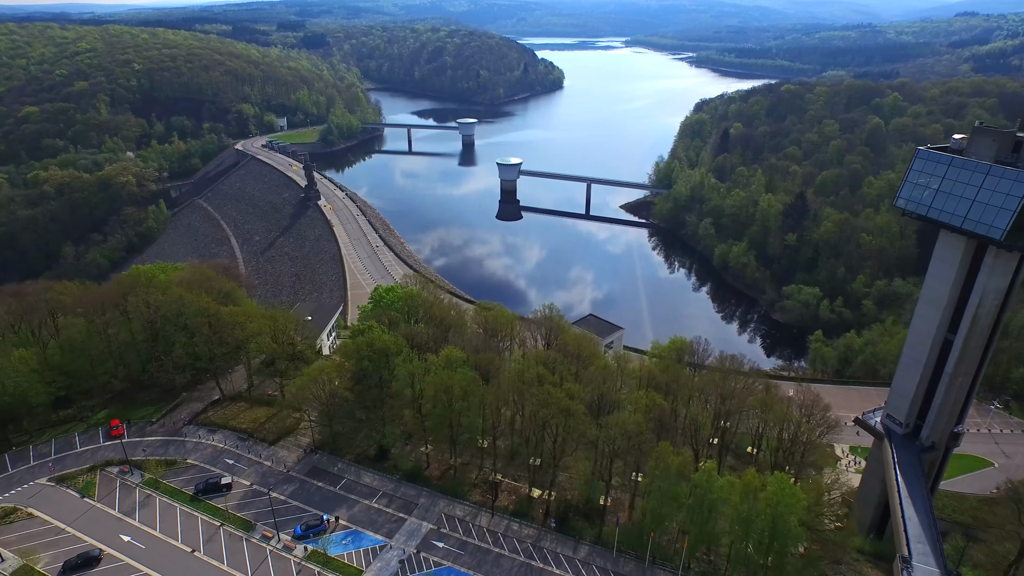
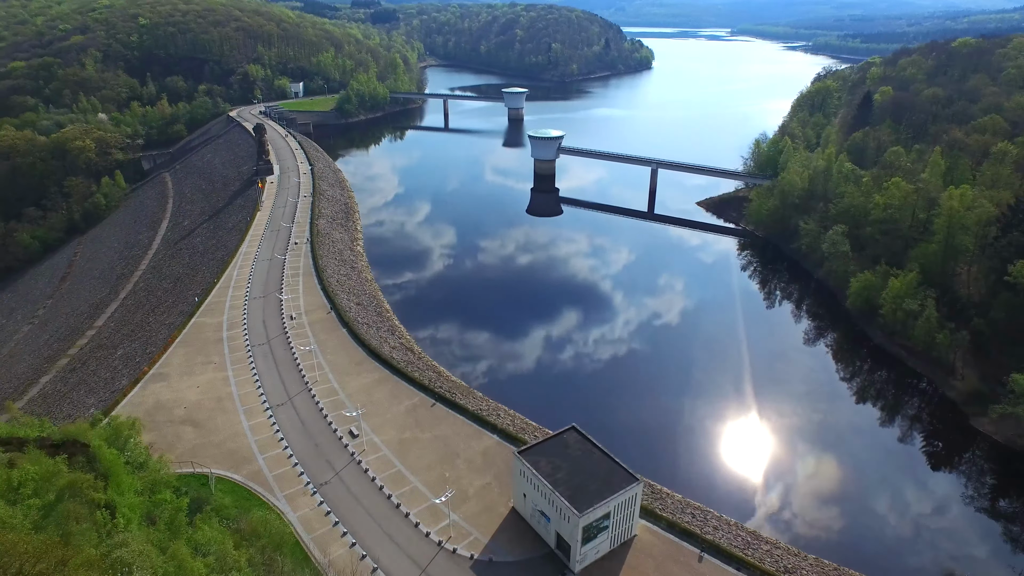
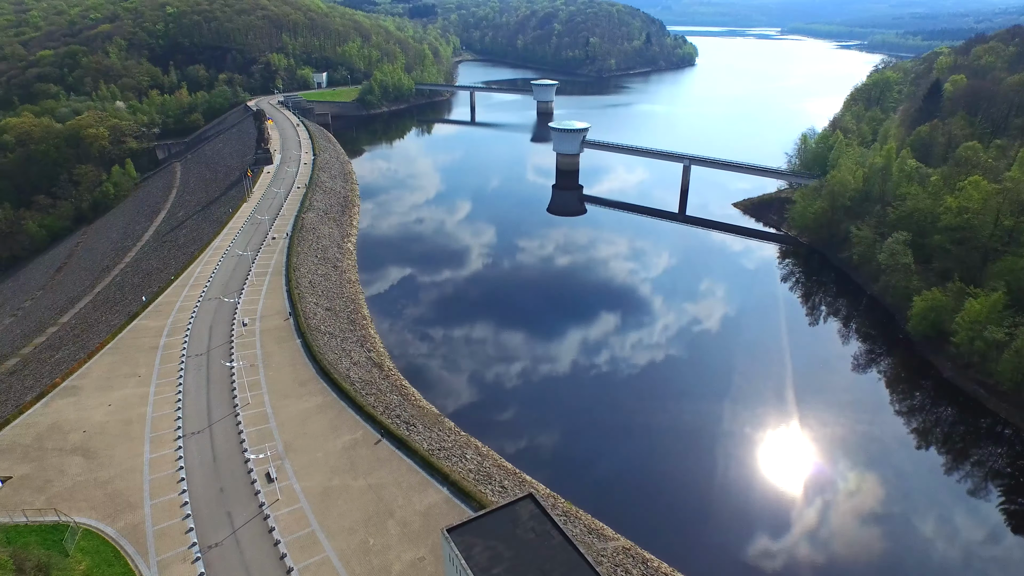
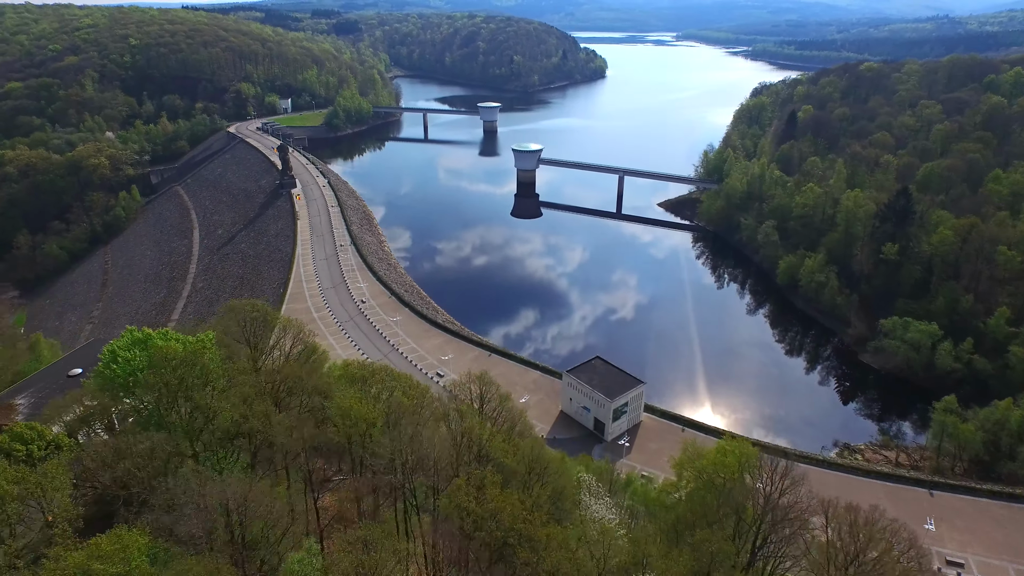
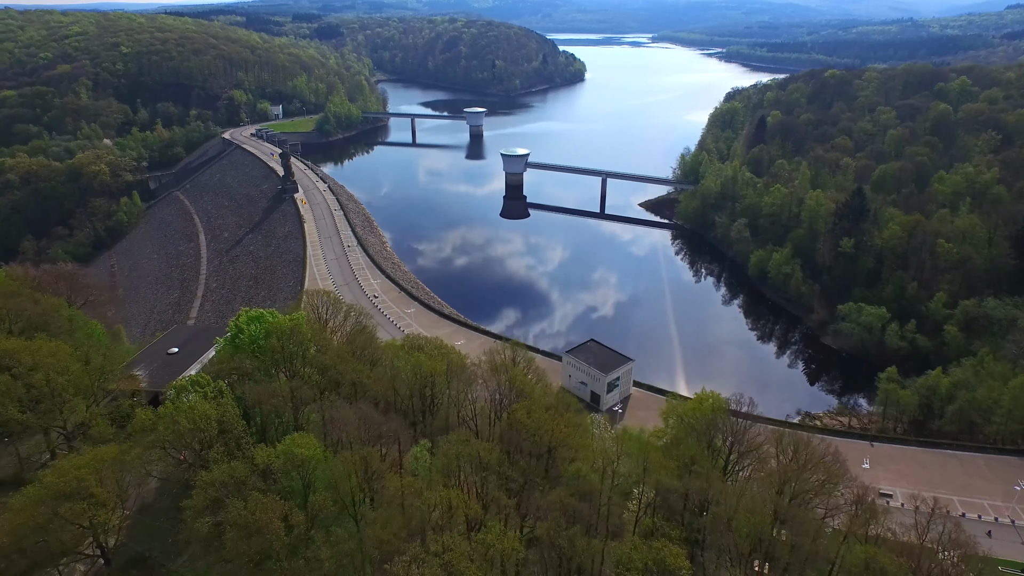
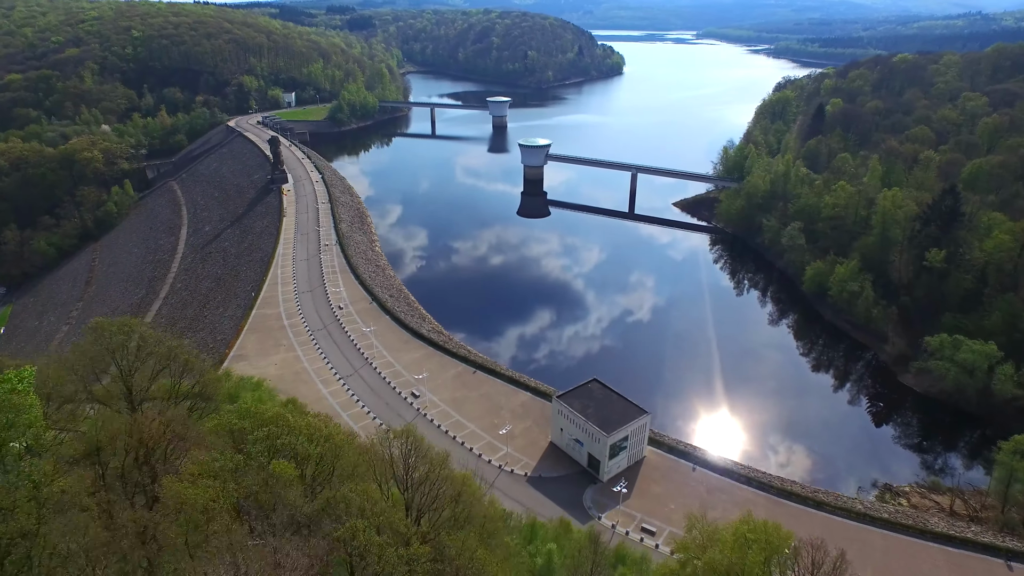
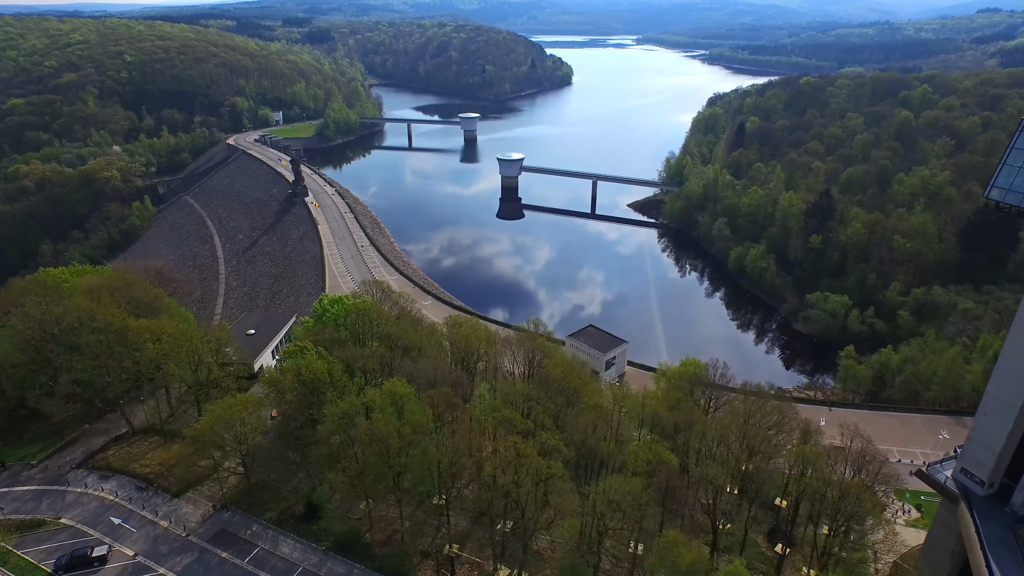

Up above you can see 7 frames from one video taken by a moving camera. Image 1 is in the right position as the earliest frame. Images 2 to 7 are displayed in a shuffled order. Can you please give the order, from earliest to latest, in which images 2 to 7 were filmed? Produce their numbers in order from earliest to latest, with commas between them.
7, 5, 4, 6, 2, 3
